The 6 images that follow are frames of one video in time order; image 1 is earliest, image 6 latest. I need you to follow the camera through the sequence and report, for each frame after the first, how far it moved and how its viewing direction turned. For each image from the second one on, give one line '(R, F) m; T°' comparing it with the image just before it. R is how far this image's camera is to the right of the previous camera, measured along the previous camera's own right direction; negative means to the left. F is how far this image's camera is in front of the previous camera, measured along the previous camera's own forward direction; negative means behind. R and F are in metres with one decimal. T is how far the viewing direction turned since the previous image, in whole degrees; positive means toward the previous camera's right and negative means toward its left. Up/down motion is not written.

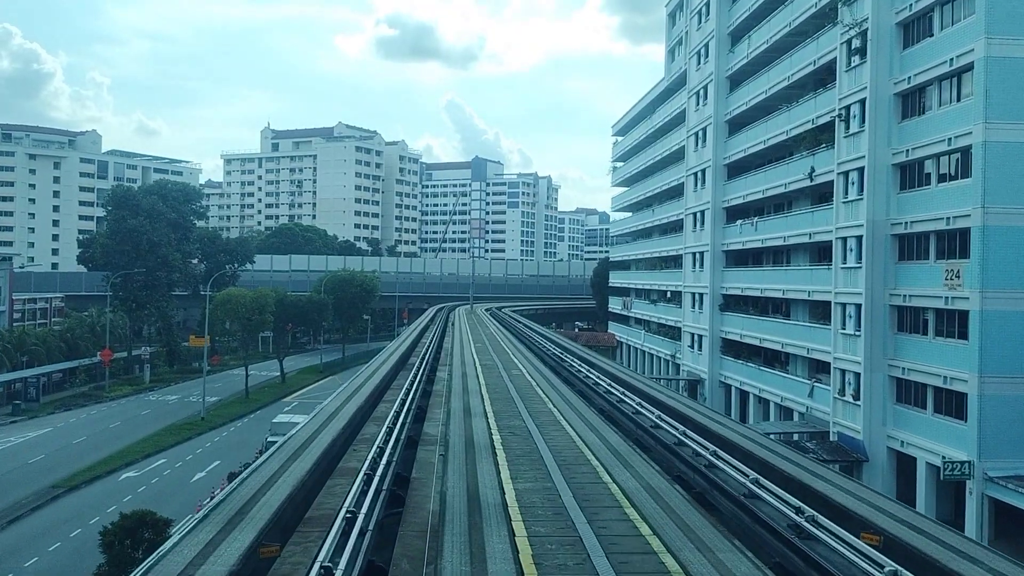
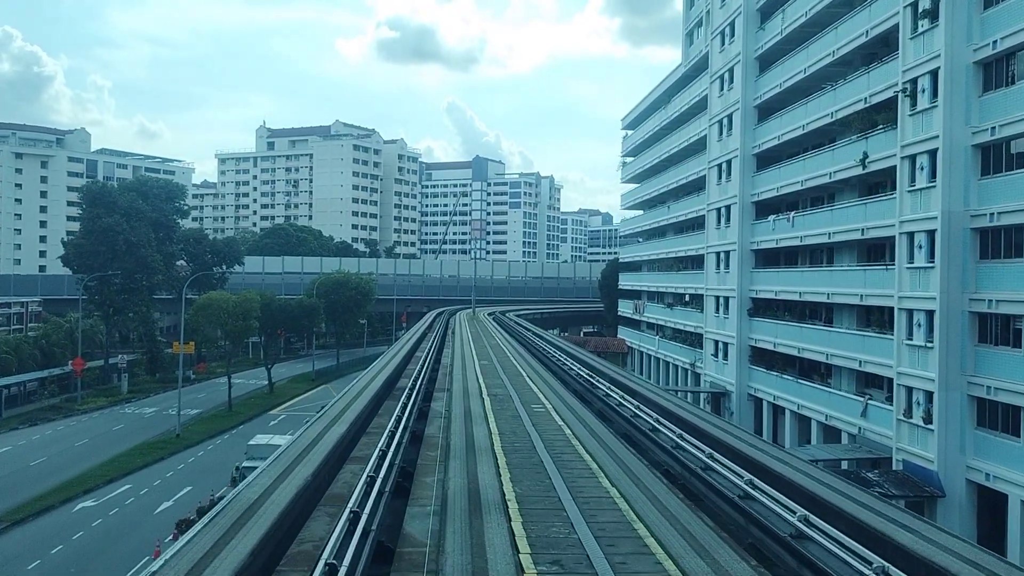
(-0.2, +2.7) m; 0°
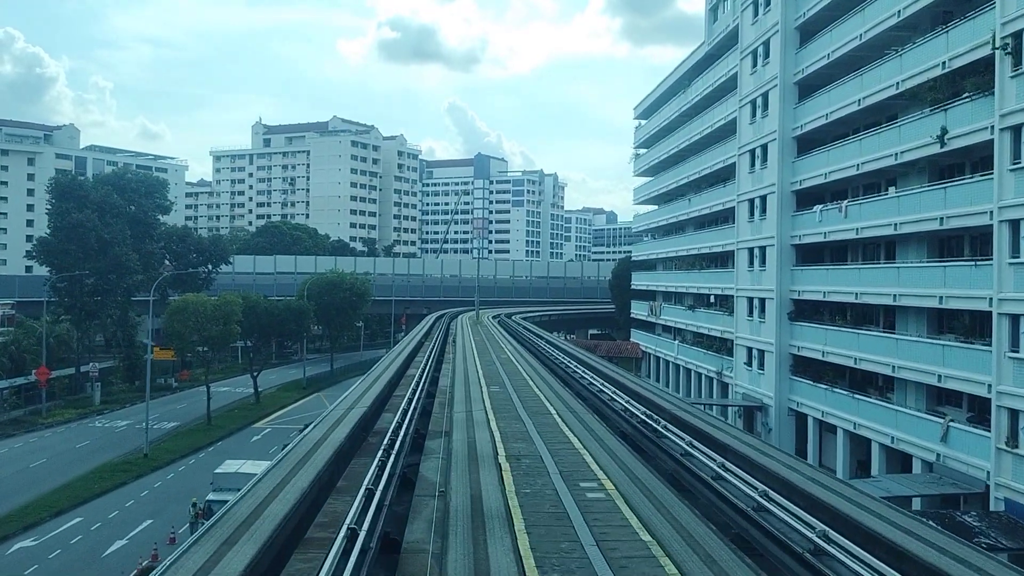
(-0.2, +3.0) m; 0°
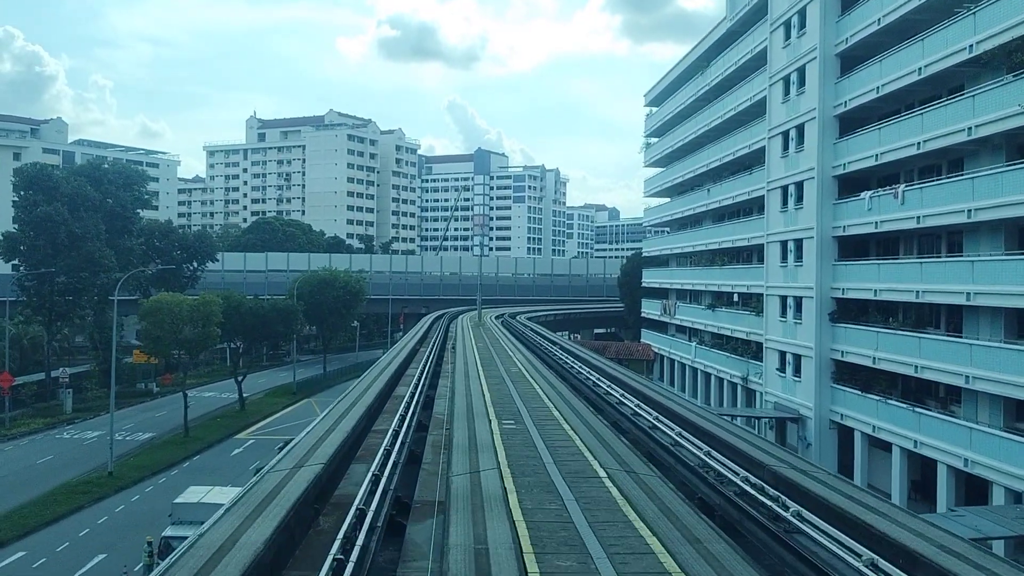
(-0.2, +2.5) m; 0°
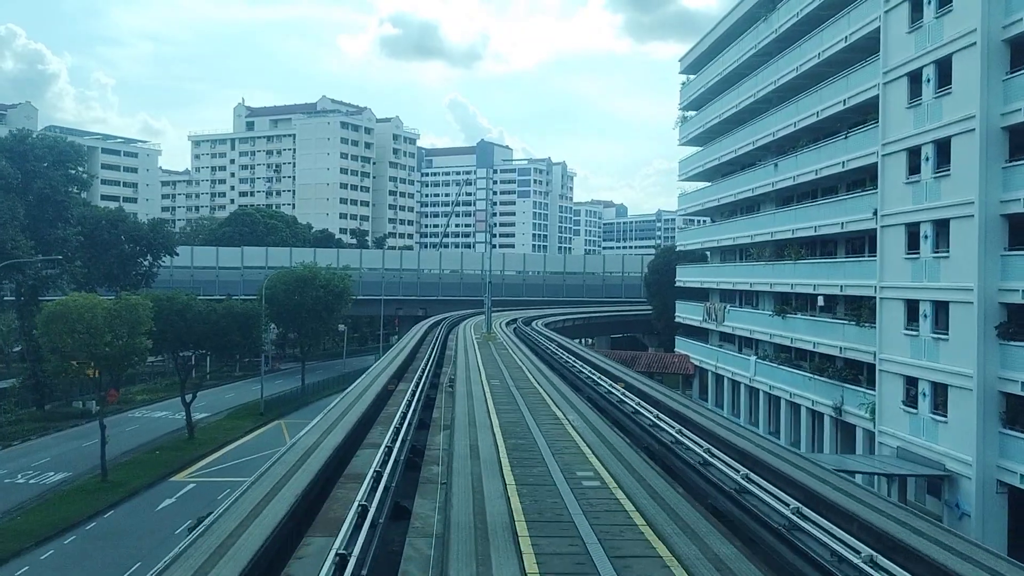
(-0.4, +6.2) m; 0°
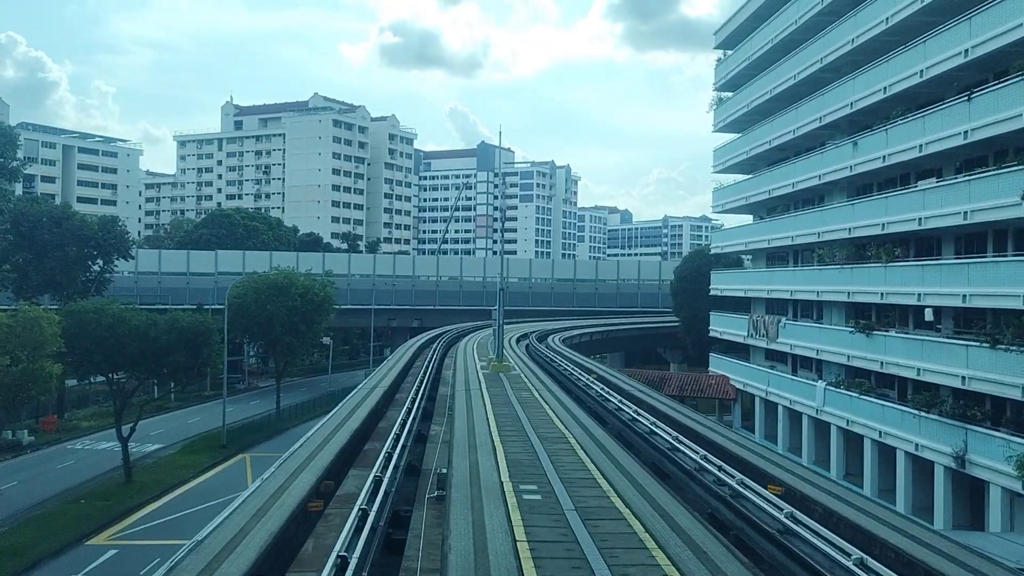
(-0.3, +4.7) m; 0°
